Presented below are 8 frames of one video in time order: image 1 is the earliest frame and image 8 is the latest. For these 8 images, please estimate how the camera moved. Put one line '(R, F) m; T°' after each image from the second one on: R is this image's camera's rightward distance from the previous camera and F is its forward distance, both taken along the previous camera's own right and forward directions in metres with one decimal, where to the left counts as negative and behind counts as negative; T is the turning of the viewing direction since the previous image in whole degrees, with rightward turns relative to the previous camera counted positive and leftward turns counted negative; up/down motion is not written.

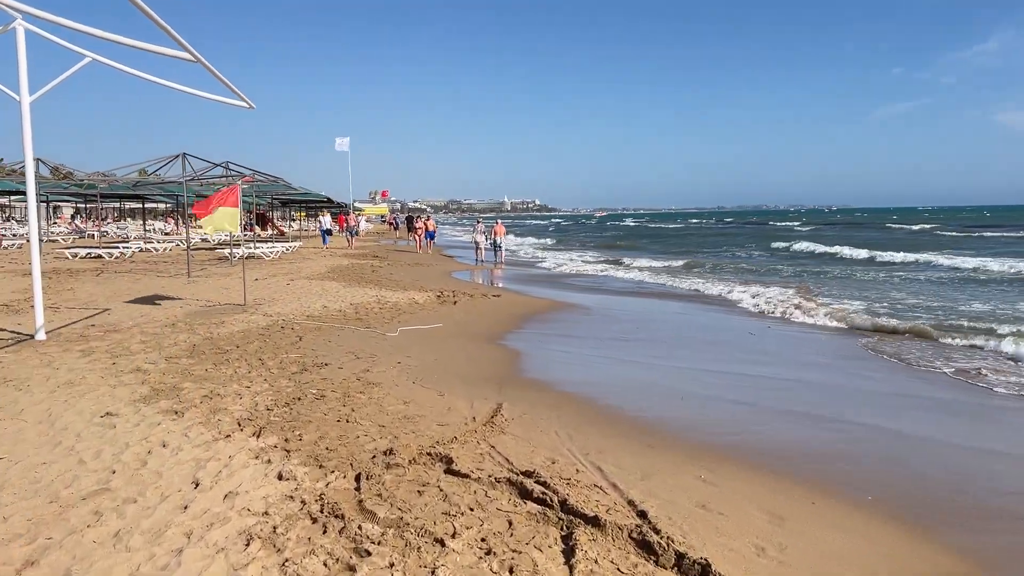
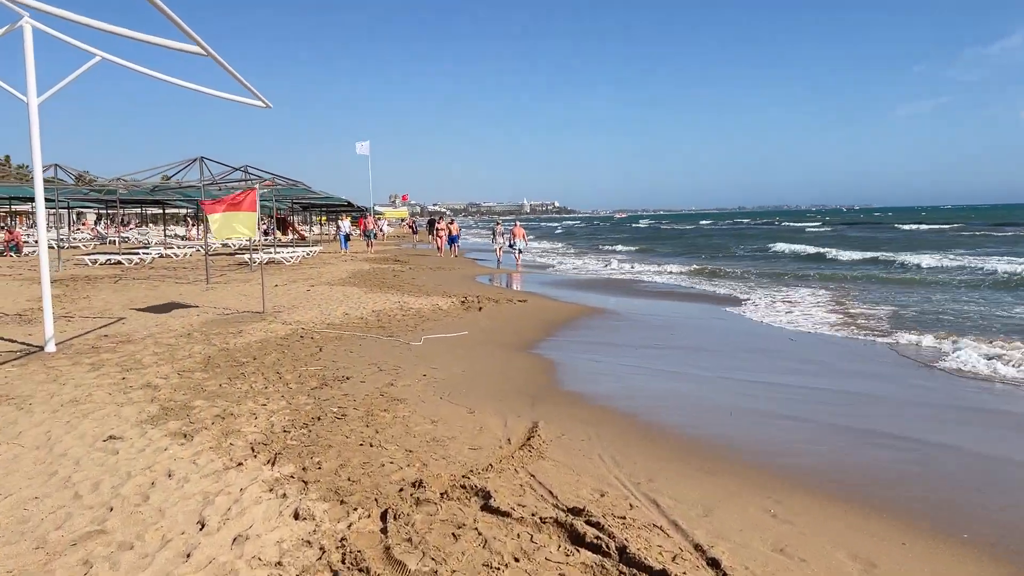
(-0.1, +0.4) m; -1°
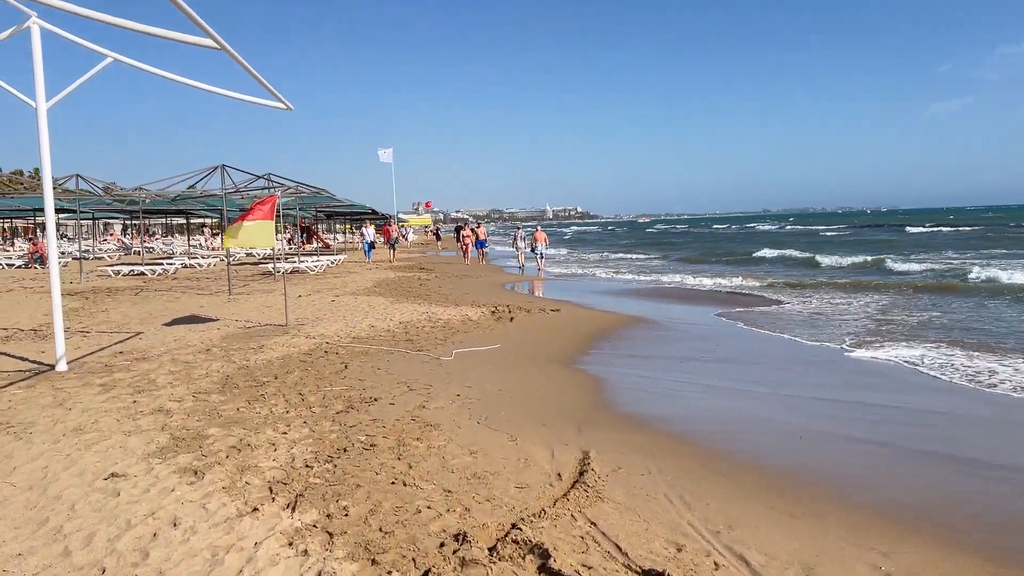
(-0.1, +0.5) m; -2°
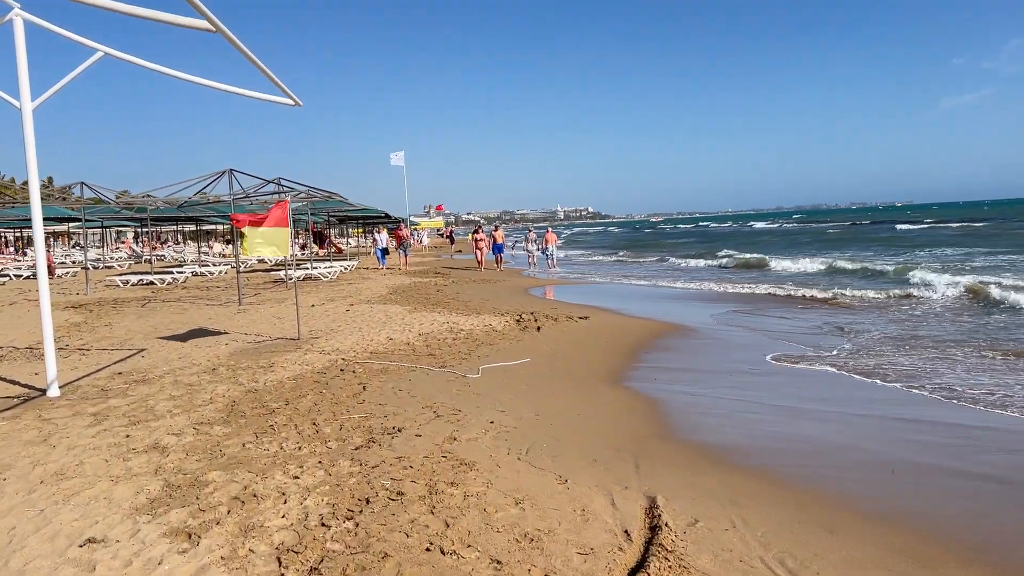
(-0.2, +0.7) m; -1°
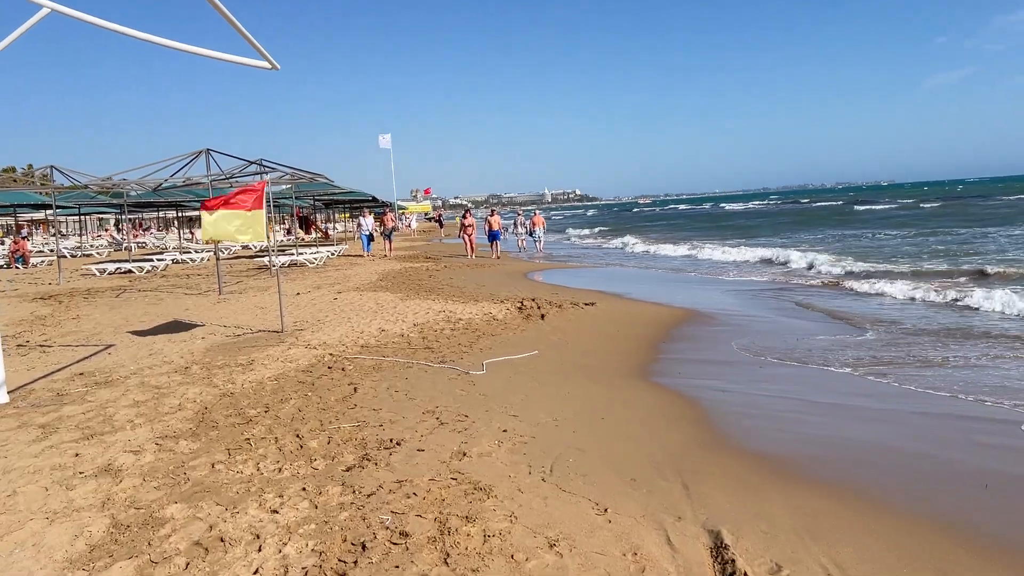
(-0.1, +0.7) m; +1°
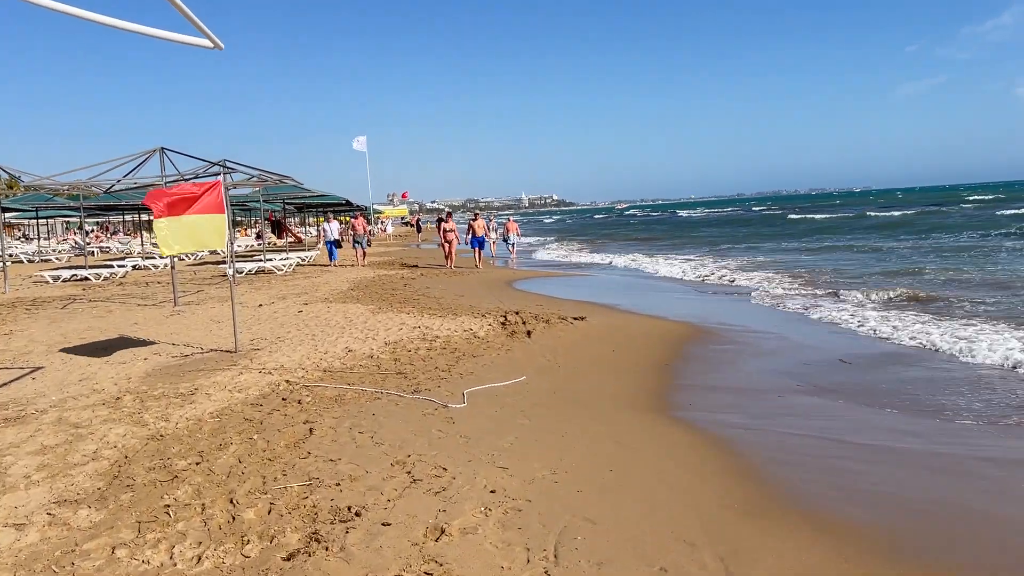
(-0.1, +0.9) m; +2°
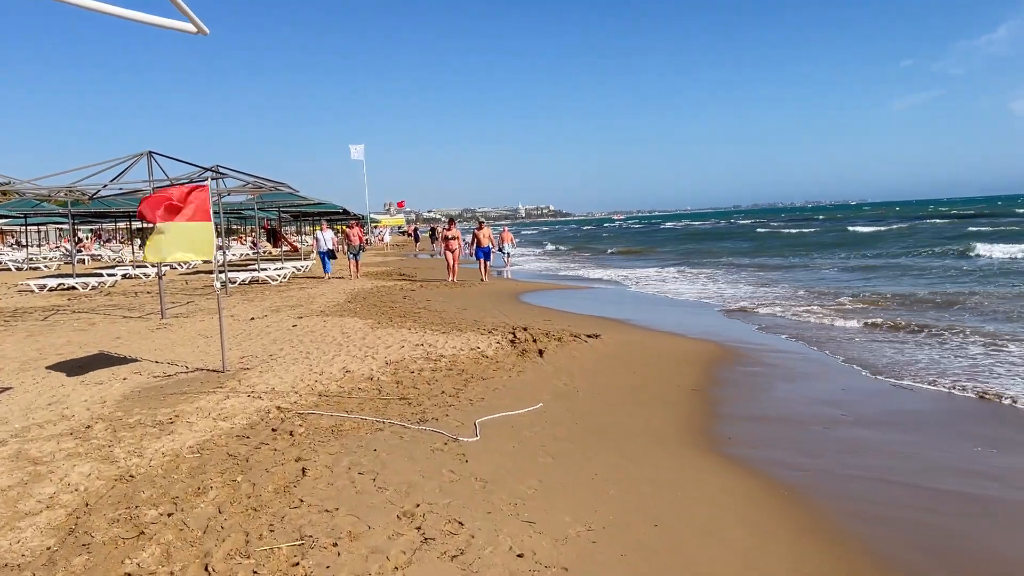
(-0.1, +0.6) m; 0°
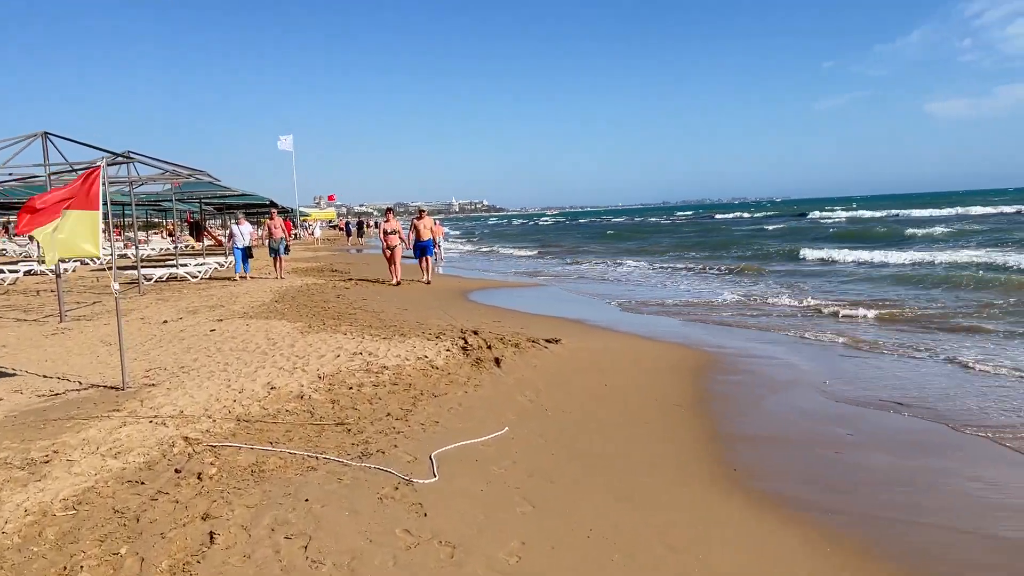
(-0.2, +0.9) m; +5°
